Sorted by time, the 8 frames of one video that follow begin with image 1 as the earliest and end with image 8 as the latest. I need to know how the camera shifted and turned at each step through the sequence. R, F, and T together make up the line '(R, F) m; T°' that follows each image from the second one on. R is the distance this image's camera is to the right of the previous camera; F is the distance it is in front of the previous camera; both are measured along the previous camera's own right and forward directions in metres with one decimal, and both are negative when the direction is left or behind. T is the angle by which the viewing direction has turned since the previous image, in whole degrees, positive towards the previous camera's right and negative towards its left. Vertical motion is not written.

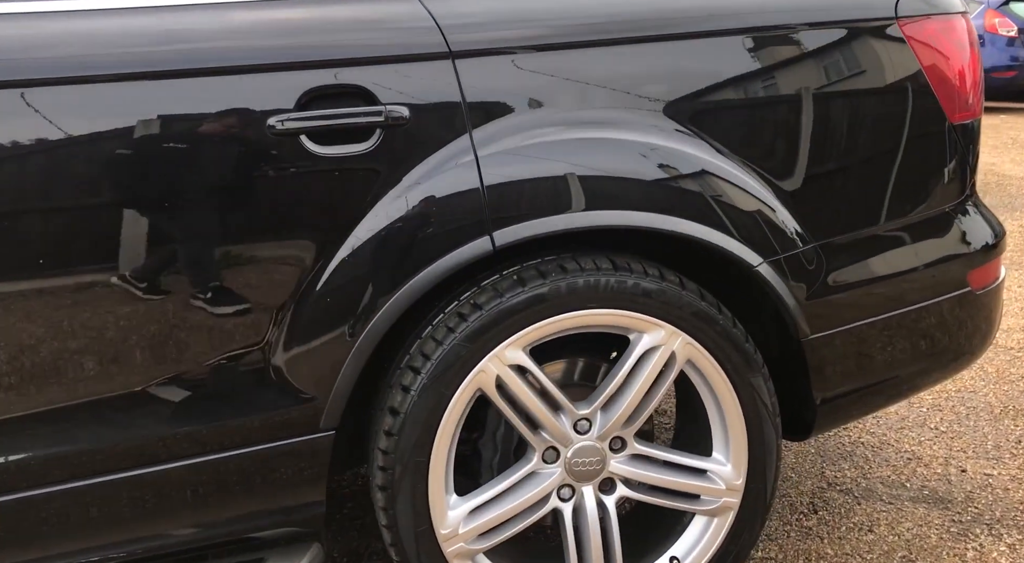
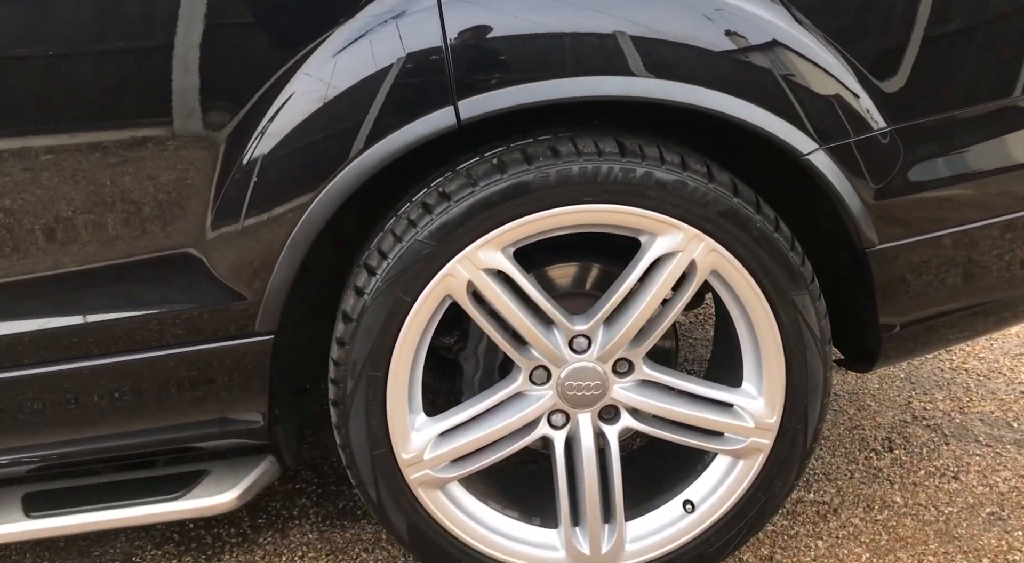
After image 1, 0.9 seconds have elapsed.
(+0.3, +0.4) m; -8°
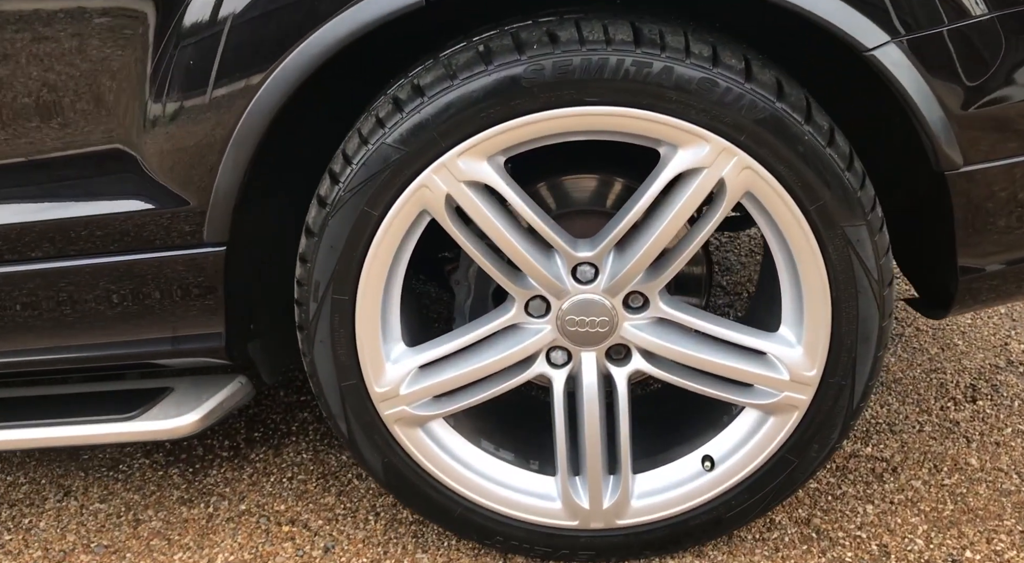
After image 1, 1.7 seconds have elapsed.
(+0.2, +0.3) m; -7°
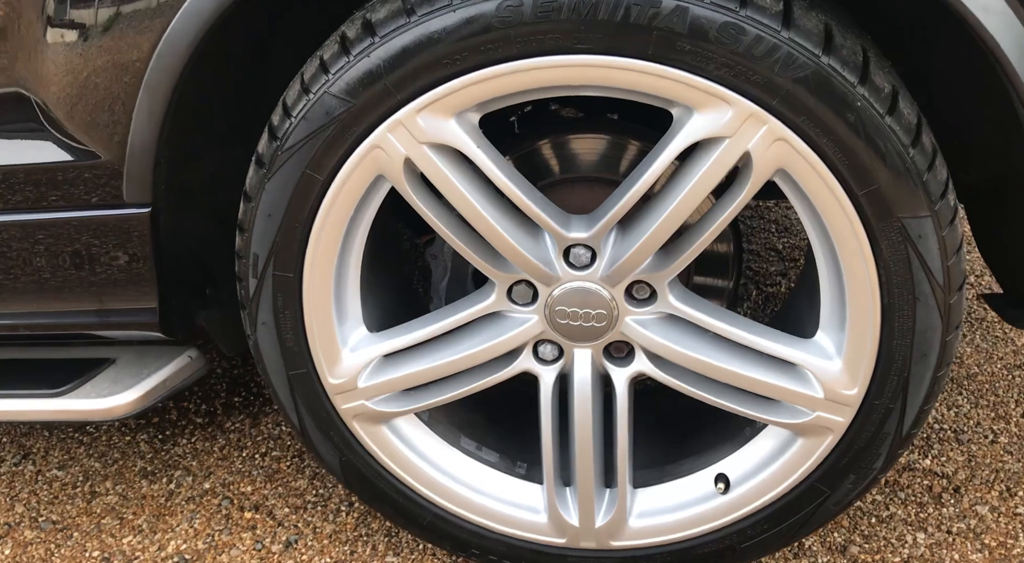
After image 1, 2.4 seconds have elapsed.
(+0.1, +0.3) m; -5°
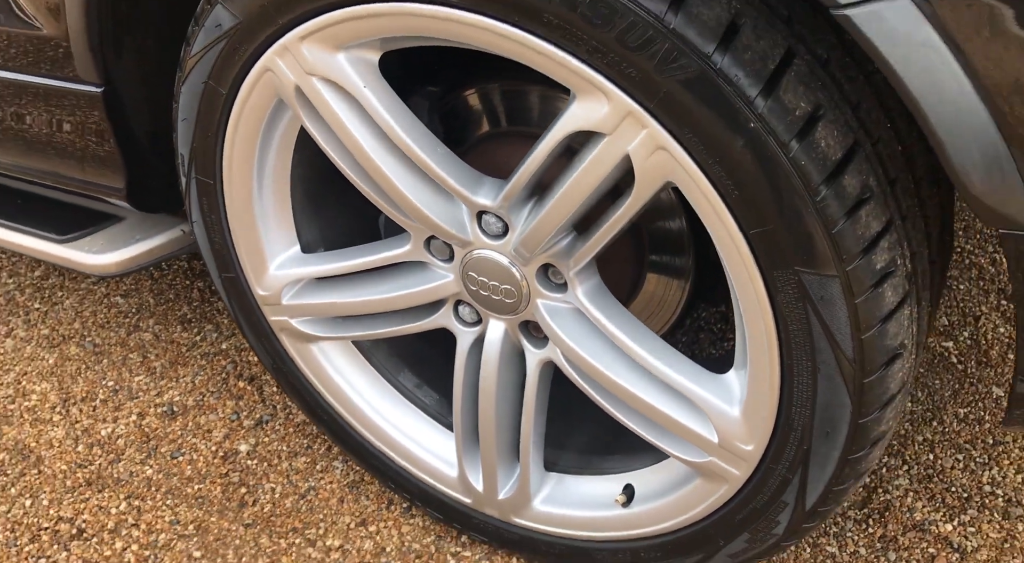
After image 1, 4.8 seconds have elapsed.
(+0.5, +0.2) m; -18°
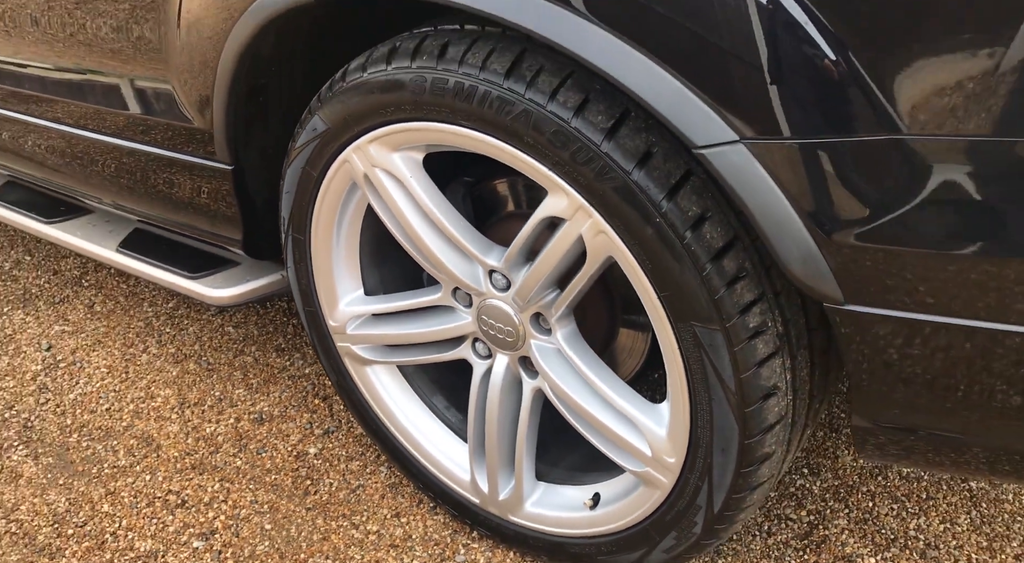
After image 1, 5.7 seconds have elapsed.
(+0.2, -0.4) m; -7°
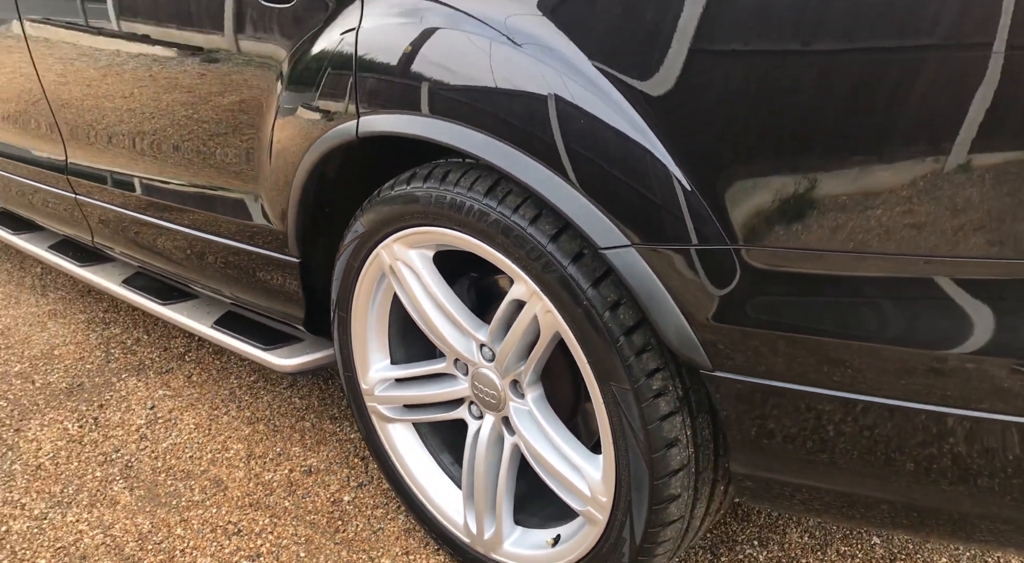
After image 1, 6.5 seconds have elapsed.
(+0.3, -0.4) m; -7°
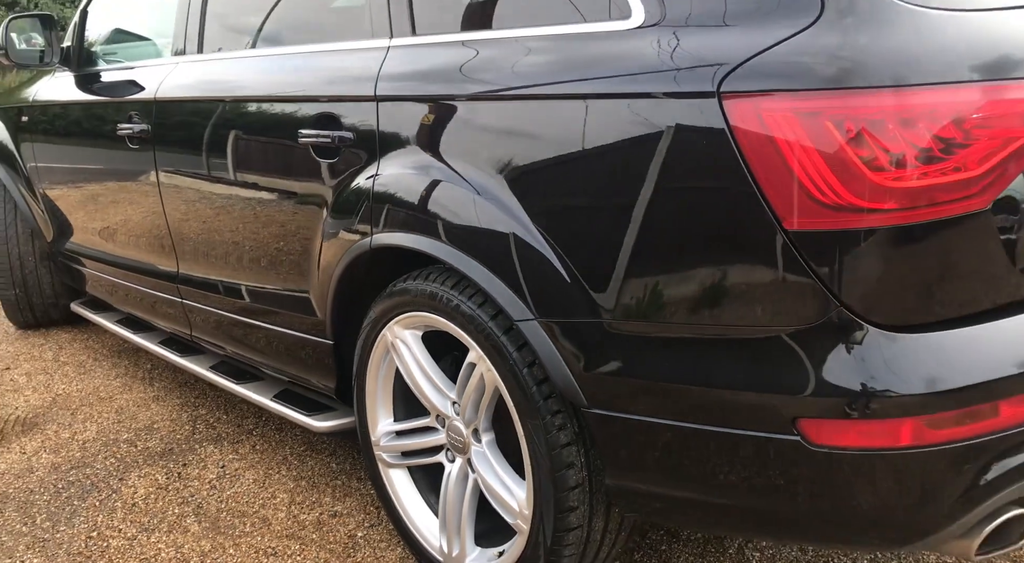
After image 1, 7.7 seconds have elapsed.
(+0.4, -0.7) m; -6°
